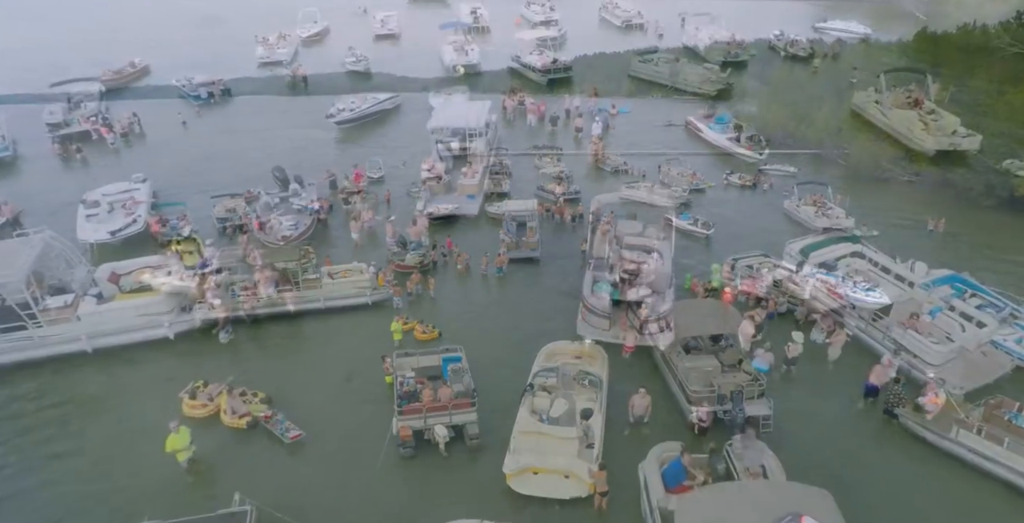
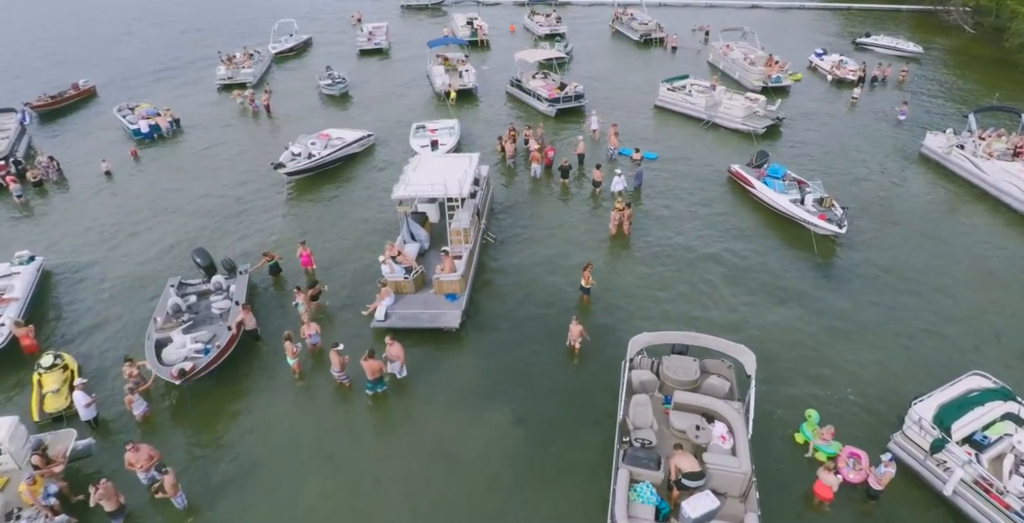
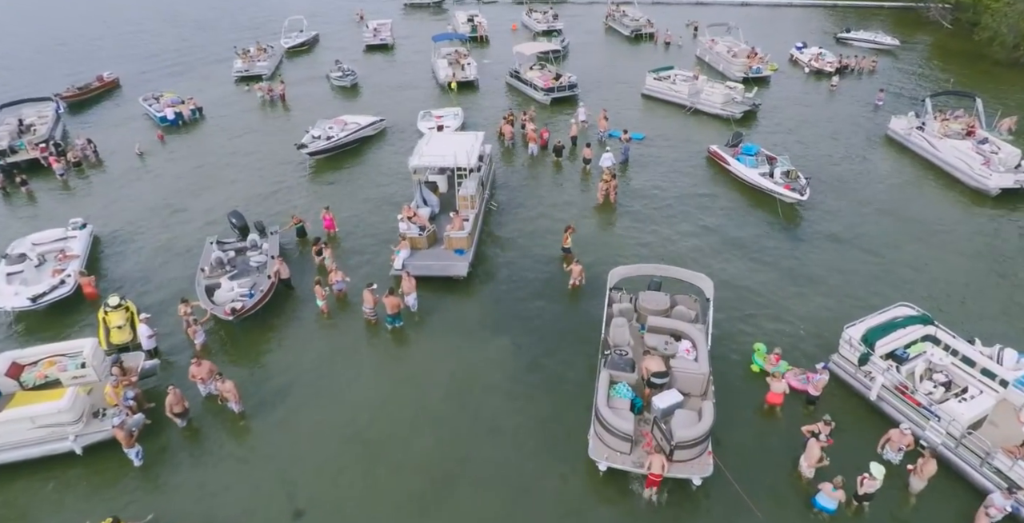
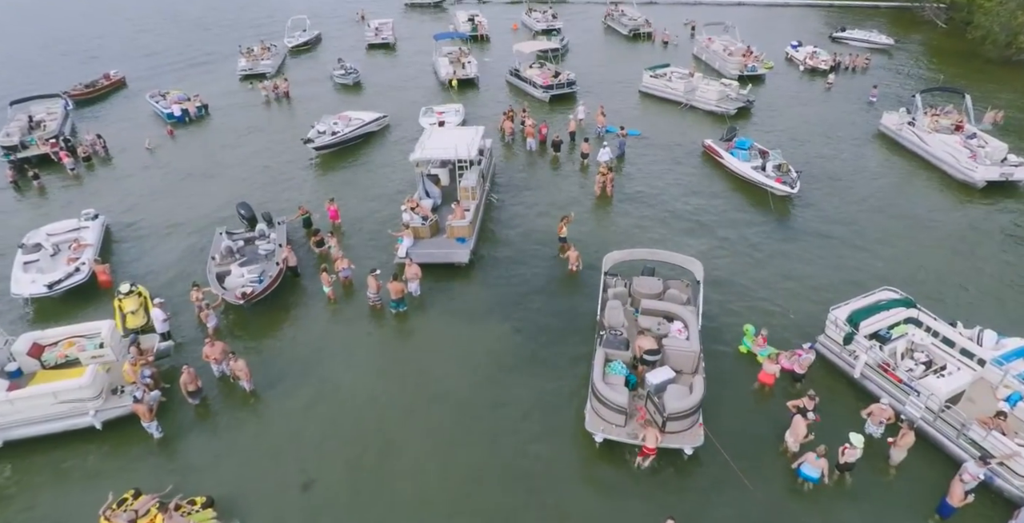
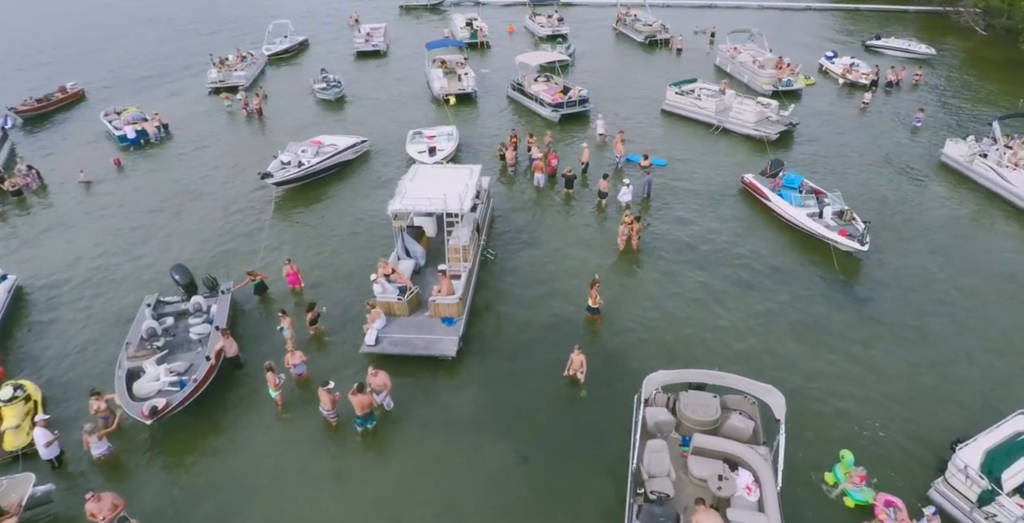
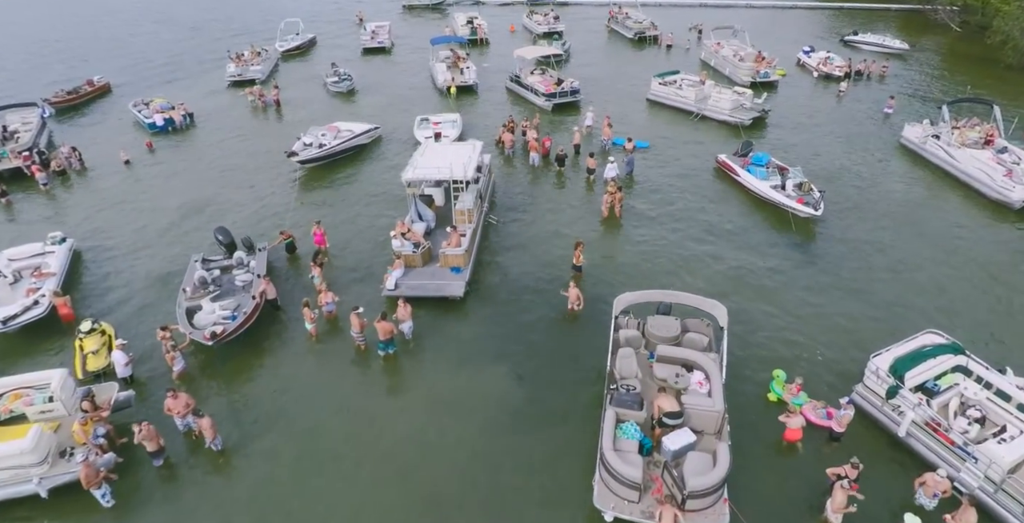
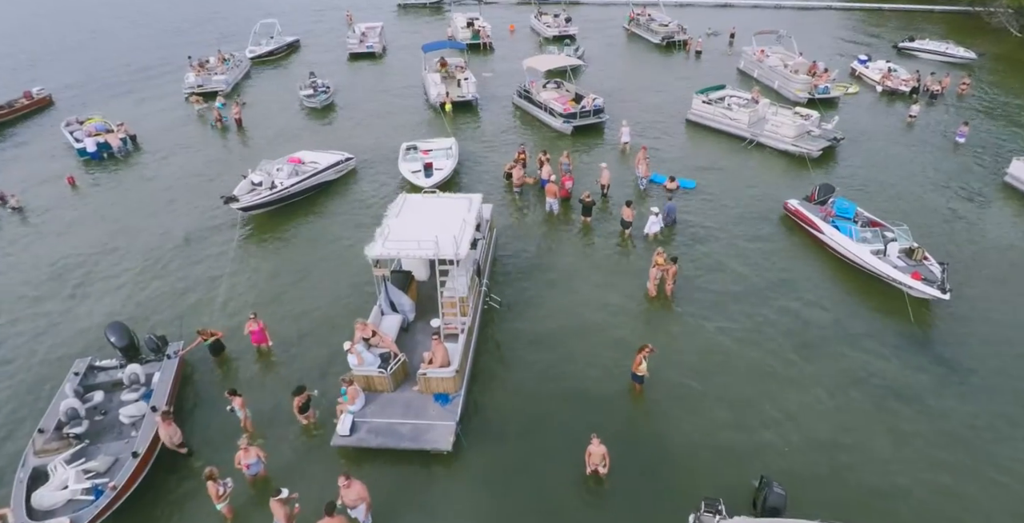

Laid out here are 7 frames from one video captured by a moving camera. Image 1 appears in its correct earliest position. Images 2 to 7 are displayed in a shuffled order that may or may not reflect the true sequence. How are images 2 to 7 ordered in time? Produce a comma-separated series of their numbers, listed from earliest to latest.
4, 3, 6, 2, 5, 7
